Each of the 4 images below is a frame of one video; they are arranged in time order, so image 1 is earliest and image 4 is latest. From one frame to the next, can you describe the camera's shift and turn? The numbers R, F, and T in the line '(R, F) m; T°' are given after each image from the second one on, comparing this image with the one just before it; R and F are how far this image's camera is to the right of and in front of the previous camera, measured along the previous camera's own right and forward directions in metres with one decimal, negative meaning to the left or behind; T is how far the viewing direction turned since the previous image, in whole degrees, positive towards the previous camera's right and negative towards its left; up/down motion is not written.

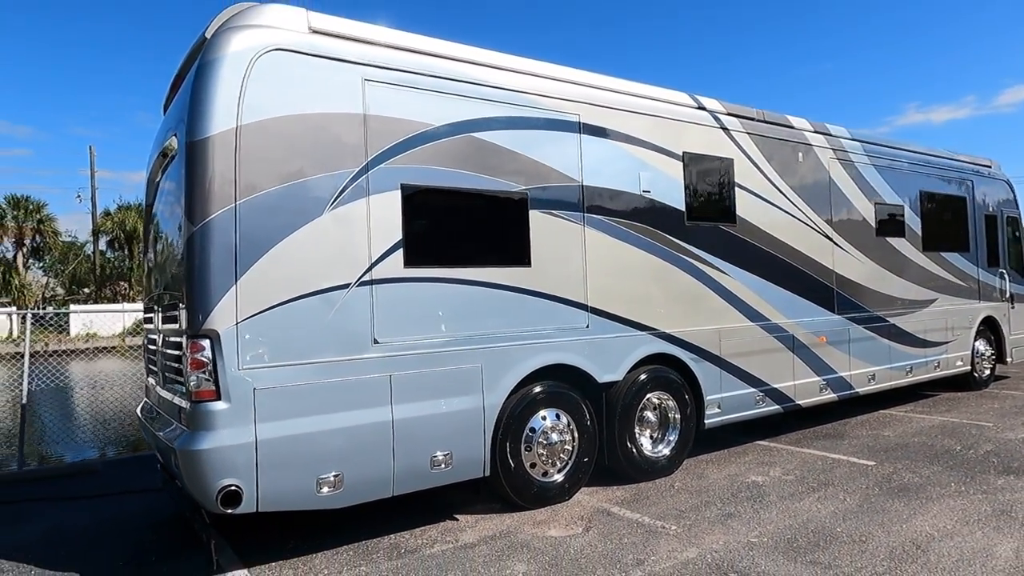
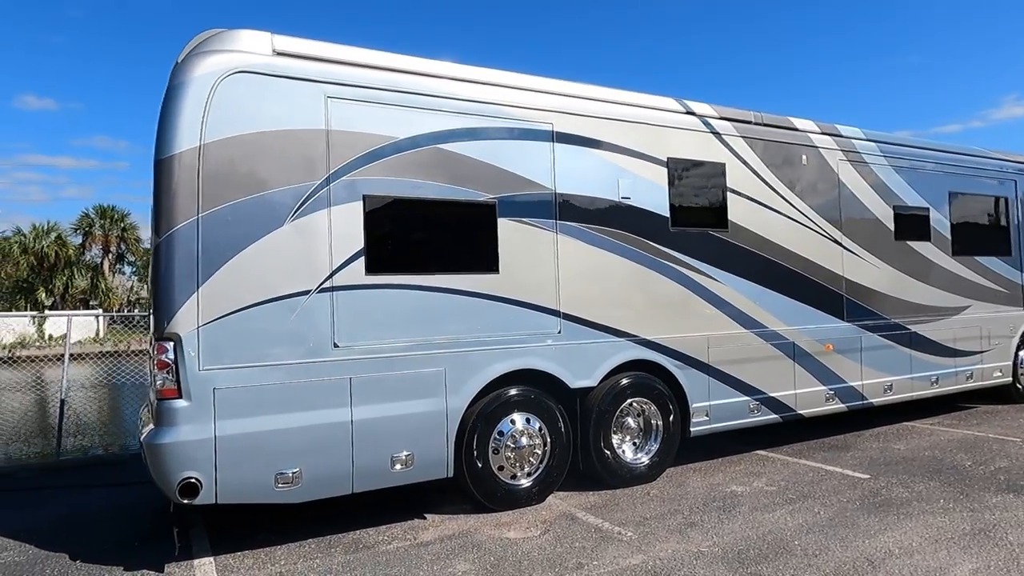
(+0.7, -0.1) m; -6°
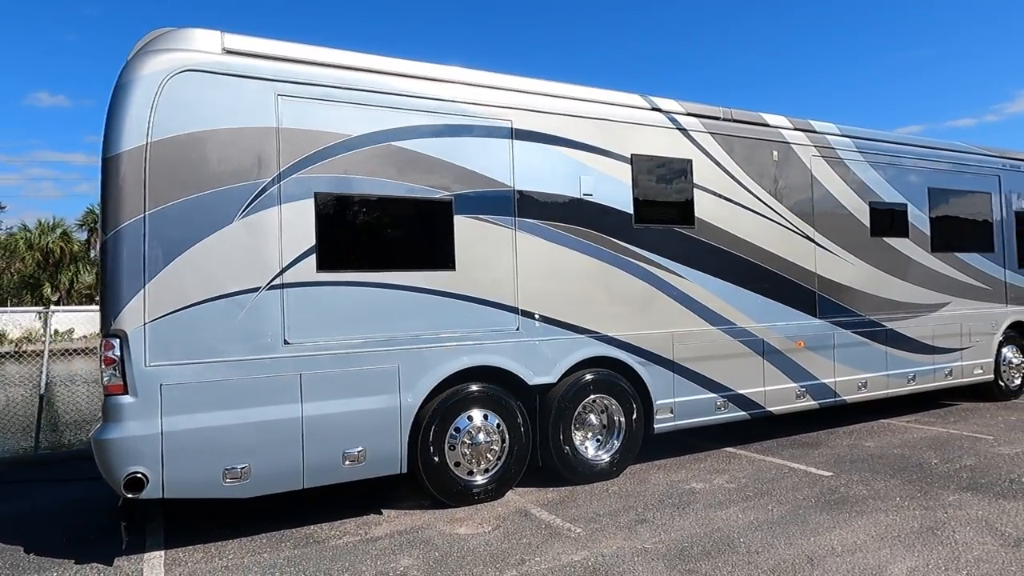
(+0.4, 0.0) m; -1°
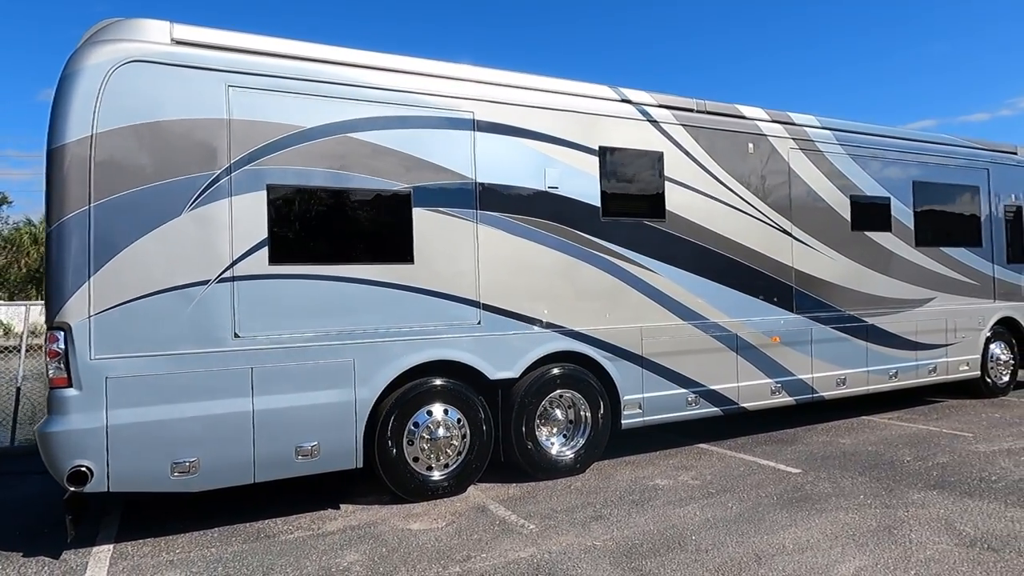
(+0.4, +0.1) m; -1°
